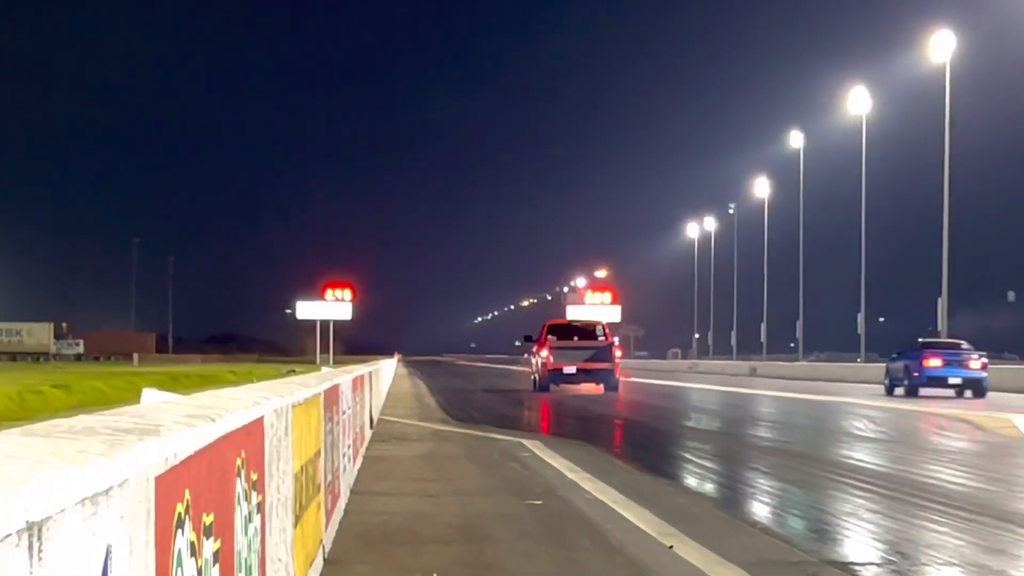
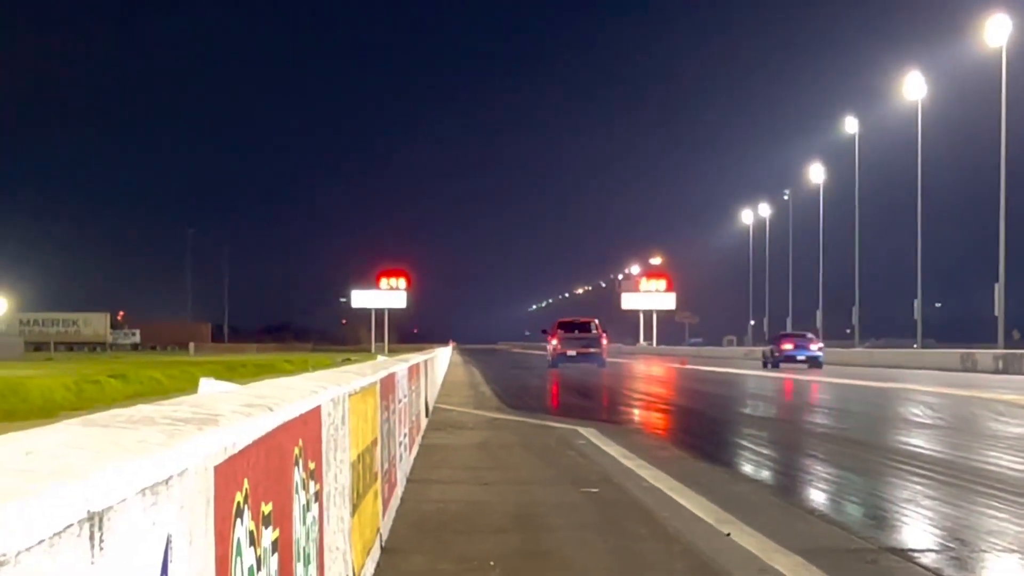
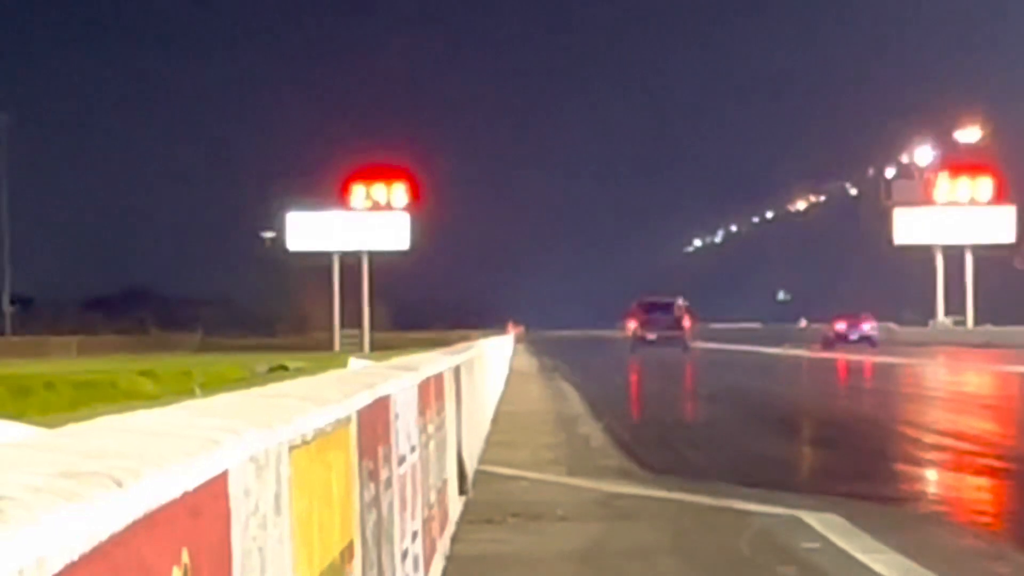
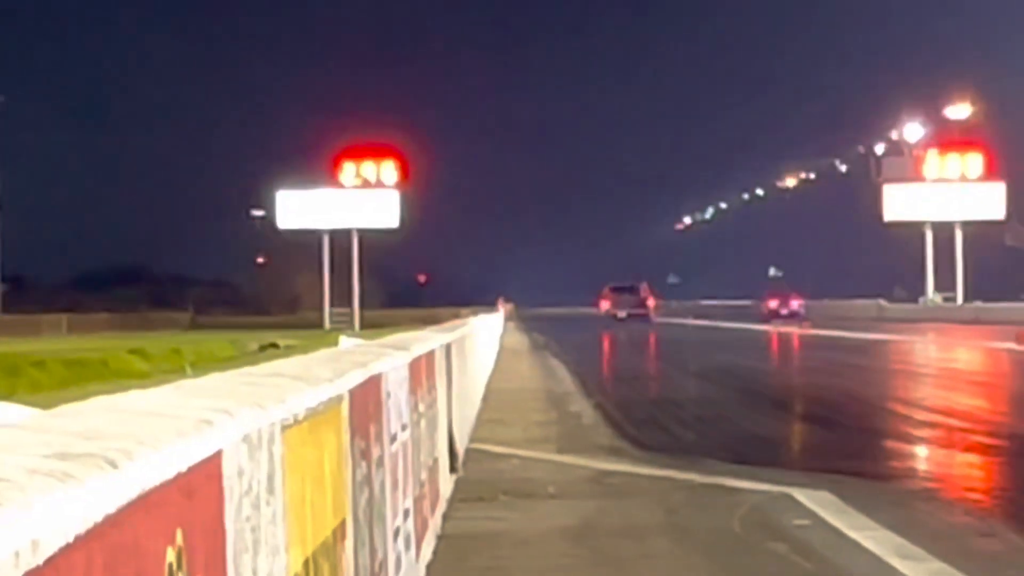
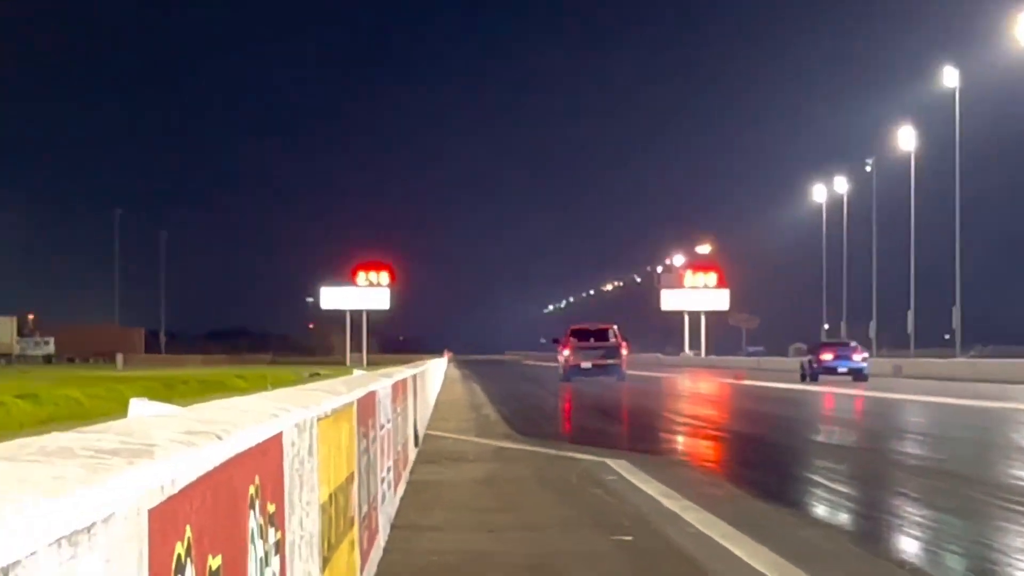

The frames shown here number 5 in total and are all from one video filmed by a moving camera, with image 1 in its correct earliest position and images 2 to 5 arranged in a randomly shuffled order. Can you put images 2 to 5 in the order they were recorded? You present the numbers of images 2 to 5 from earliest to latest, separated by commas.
2, 5, 3, 4
